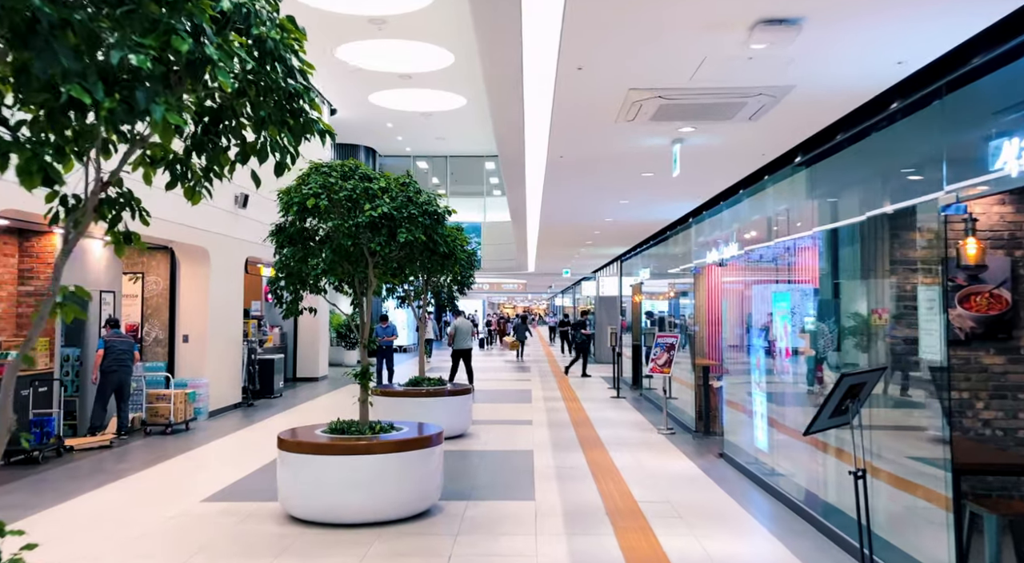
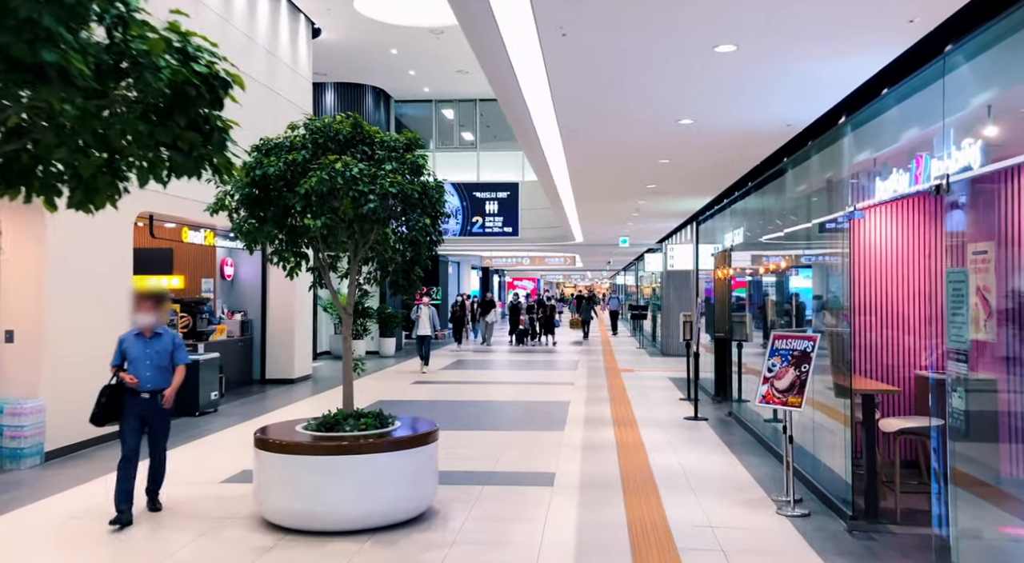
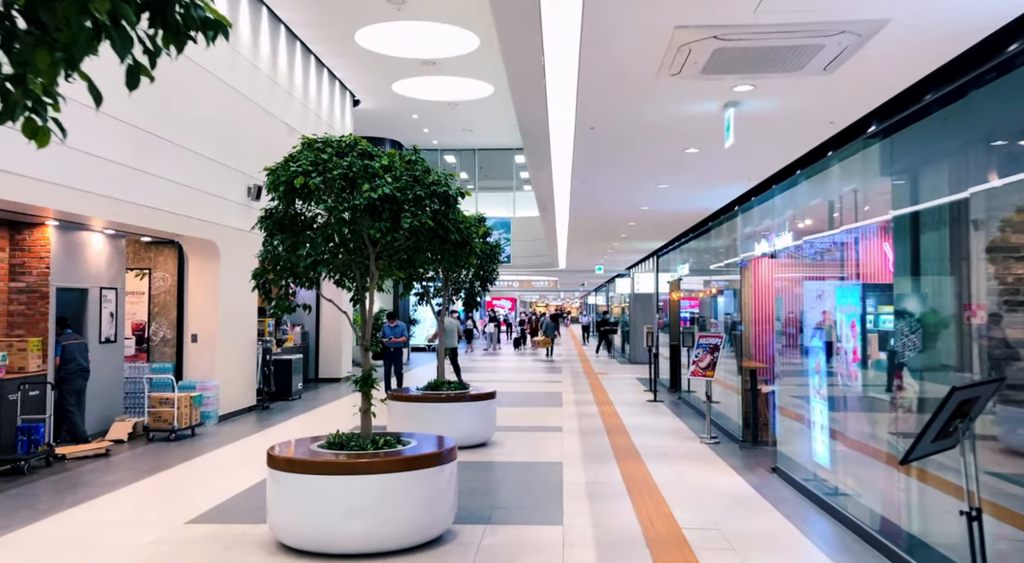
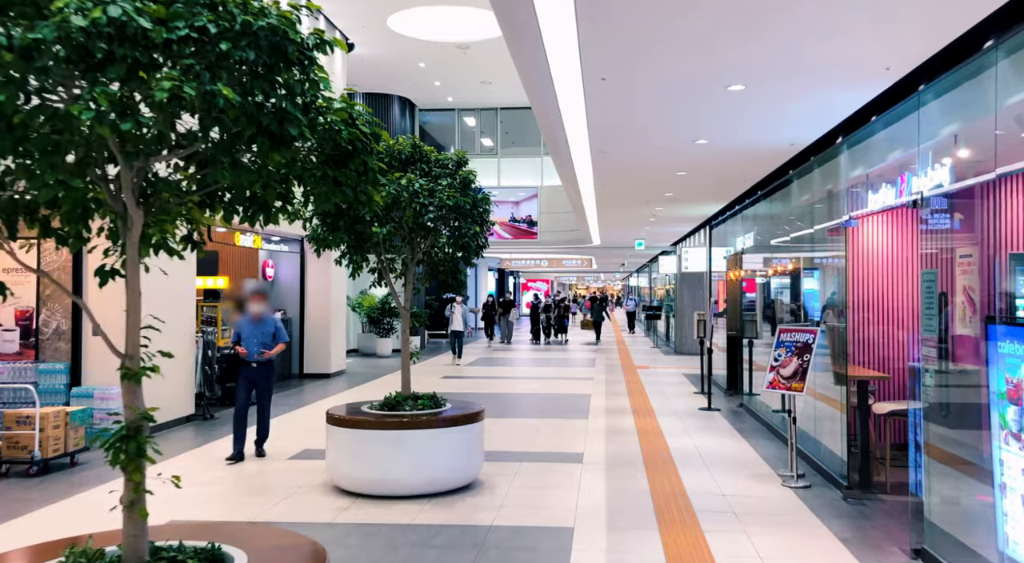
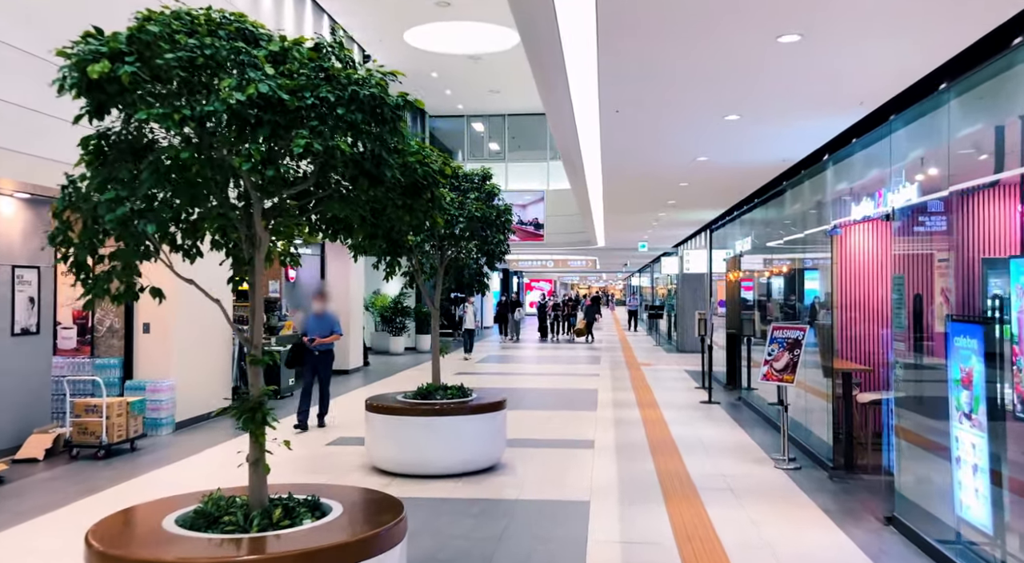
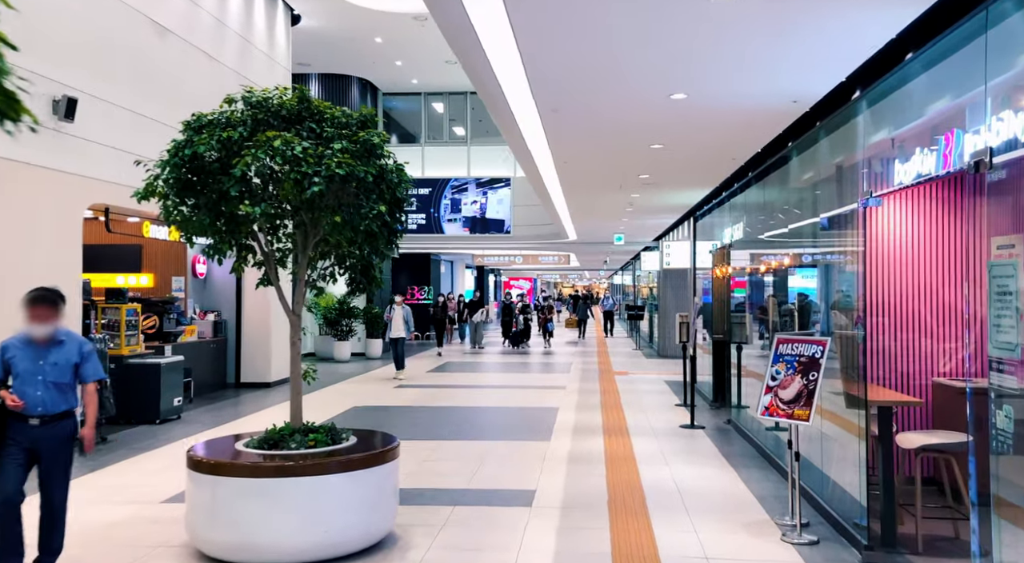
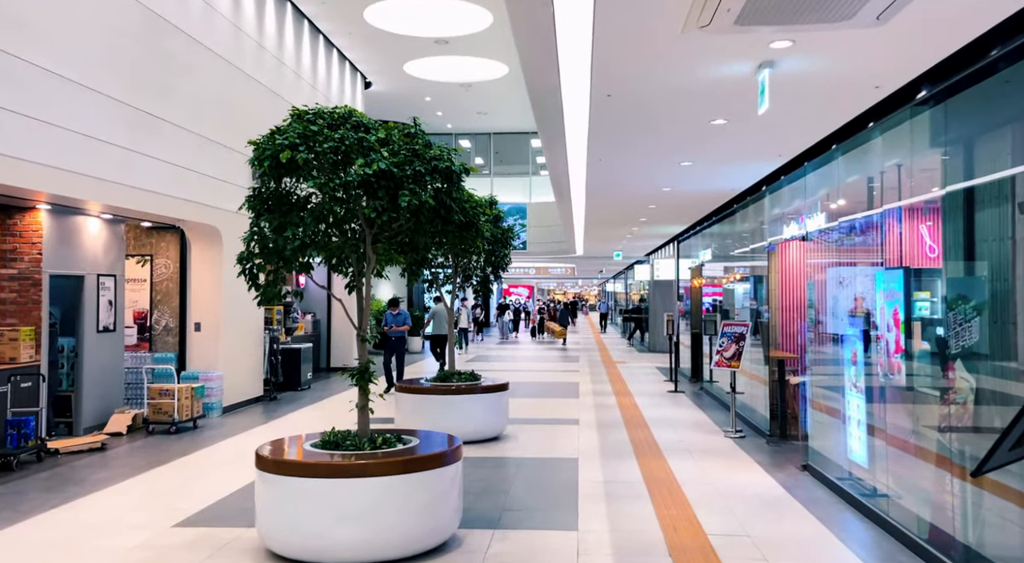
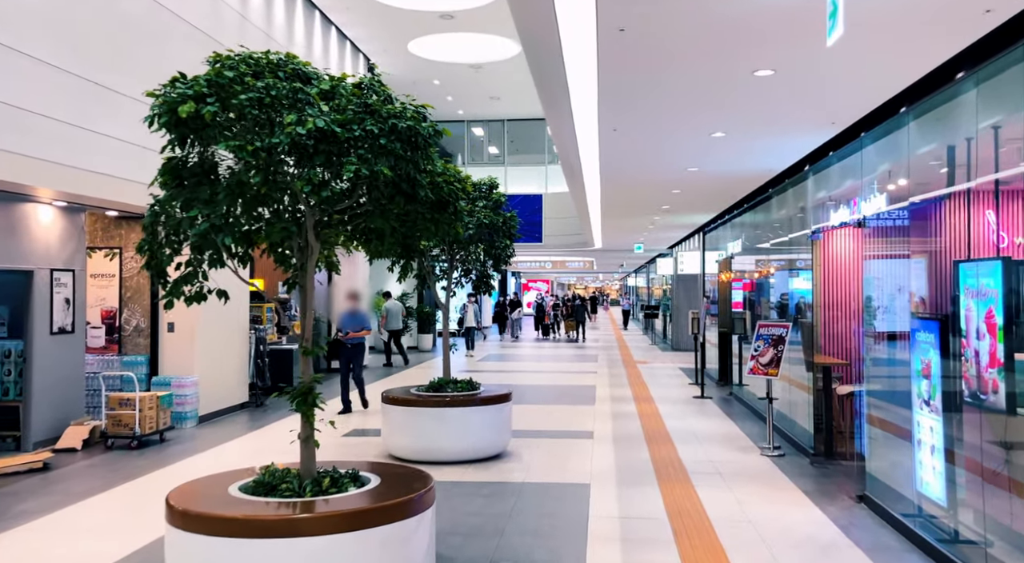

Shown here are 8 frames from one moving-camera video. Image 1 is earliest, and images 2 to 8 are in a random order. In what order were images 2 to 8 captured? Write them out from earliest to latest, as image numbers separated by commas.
3, 7, 8, 5, 4, 2, 6
